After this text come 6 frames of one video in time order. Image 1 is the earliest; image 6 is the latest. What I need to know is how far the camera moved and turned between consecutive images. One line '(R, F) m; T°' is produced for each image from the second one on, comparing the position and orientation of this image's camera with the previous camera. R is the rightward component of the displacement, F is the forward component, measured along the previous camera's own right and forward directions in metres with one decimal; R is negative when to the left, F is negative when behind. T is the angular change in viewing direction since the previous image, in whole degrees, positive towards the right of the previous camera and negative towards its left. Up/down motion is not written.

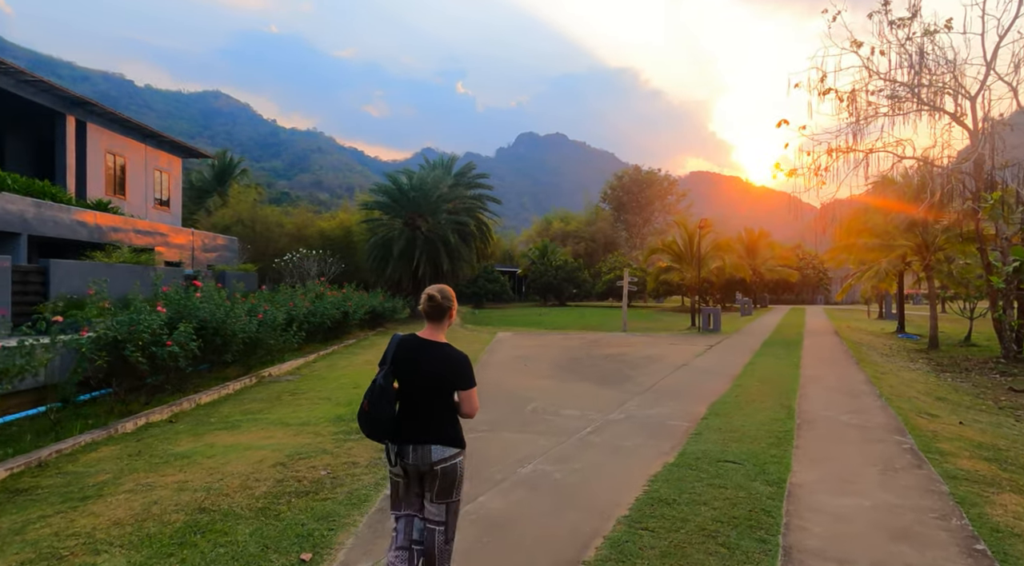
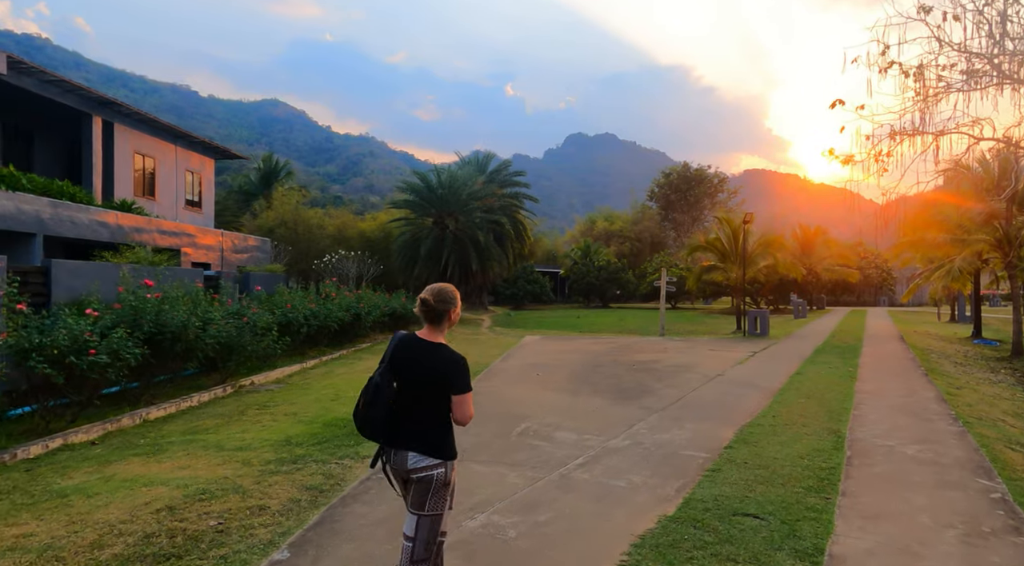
(+0.6, +1.2) m; -5°
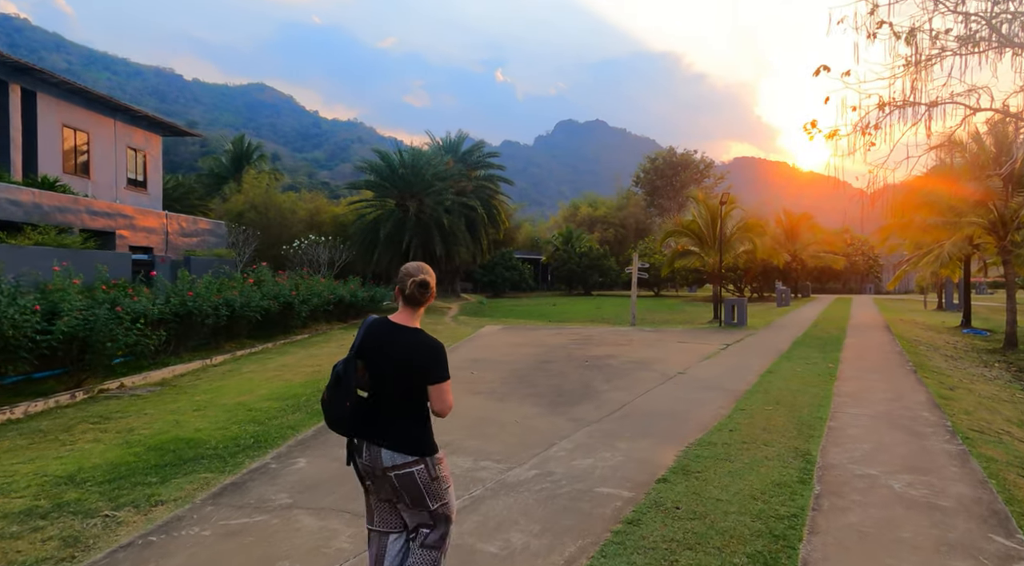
(+0.9, +1.4) m; +1°
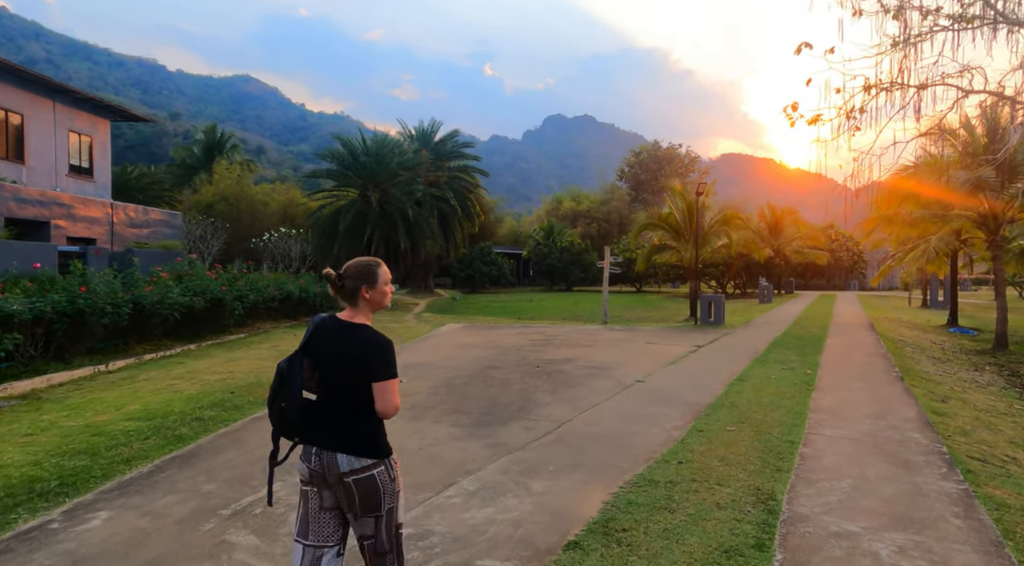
(+0.7, +1.2) m; +1°
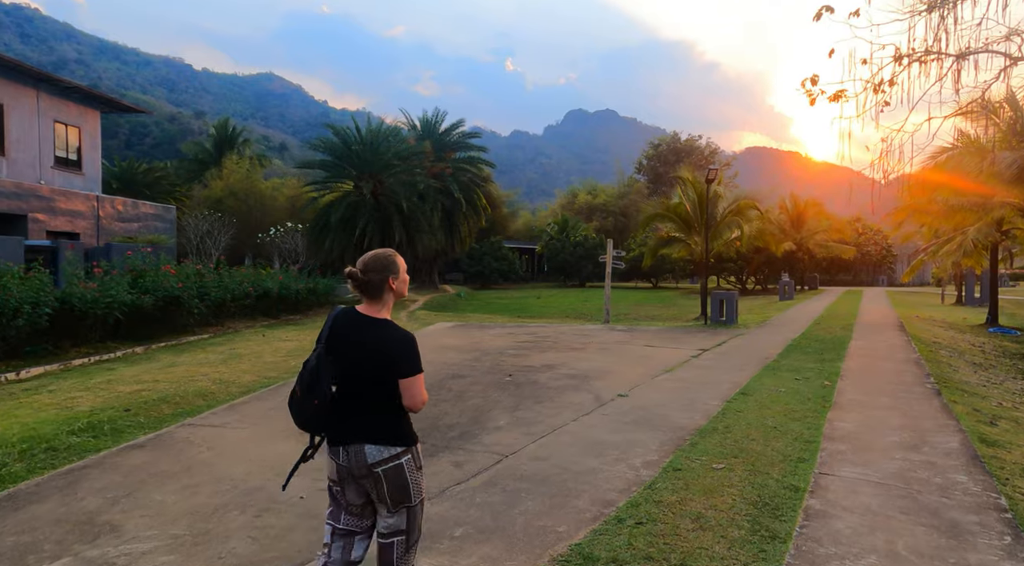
(+0.7, +1.2) m; -2°
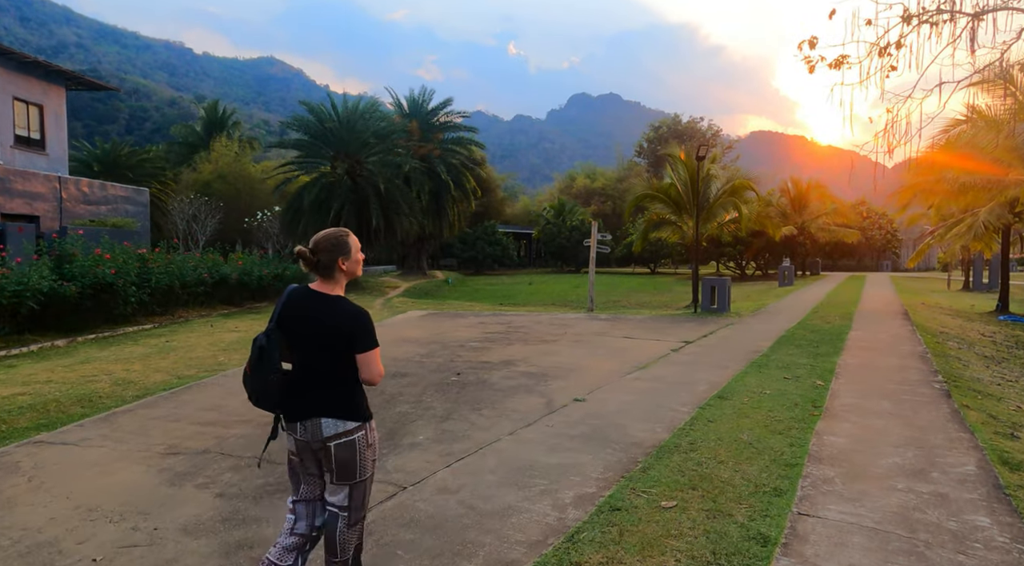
(+0.6, +1.0) m; 0°
